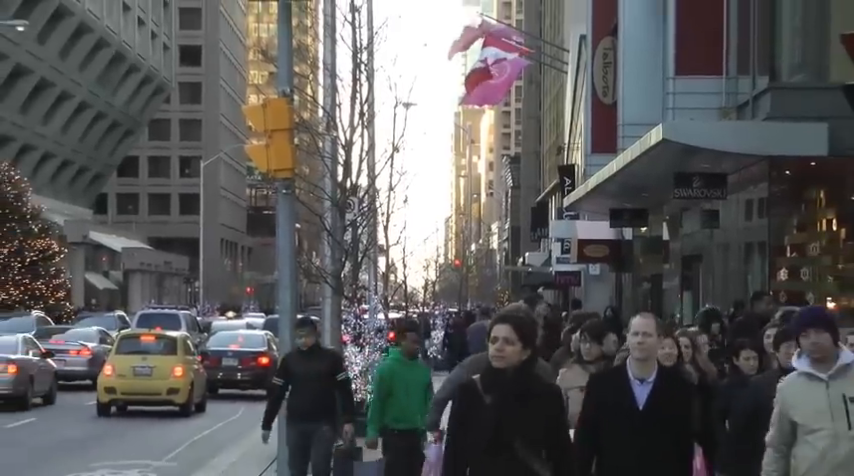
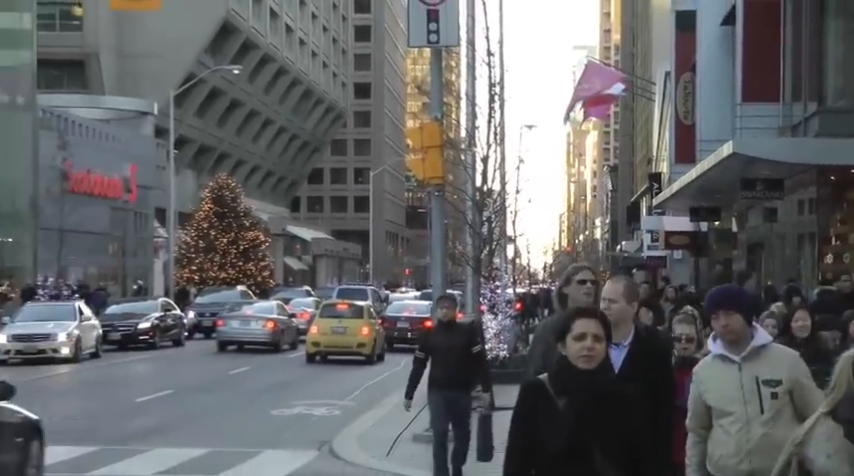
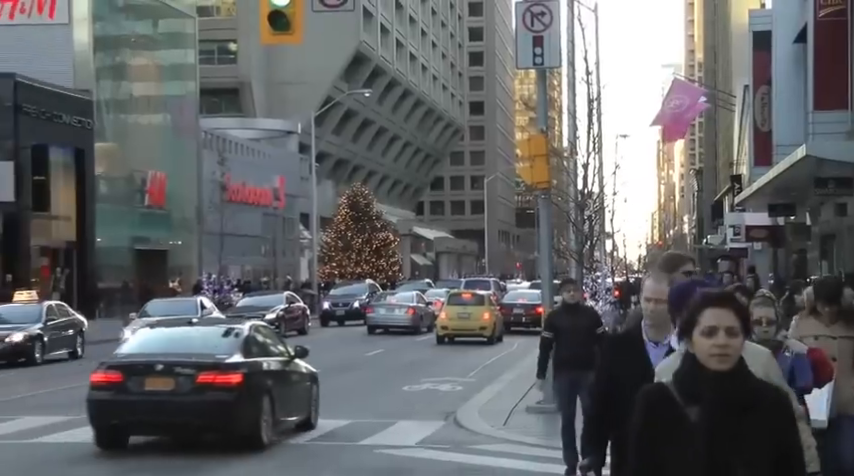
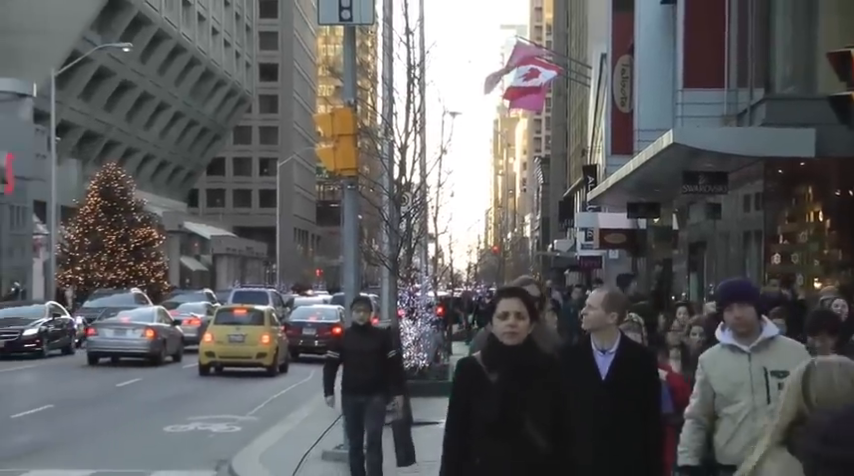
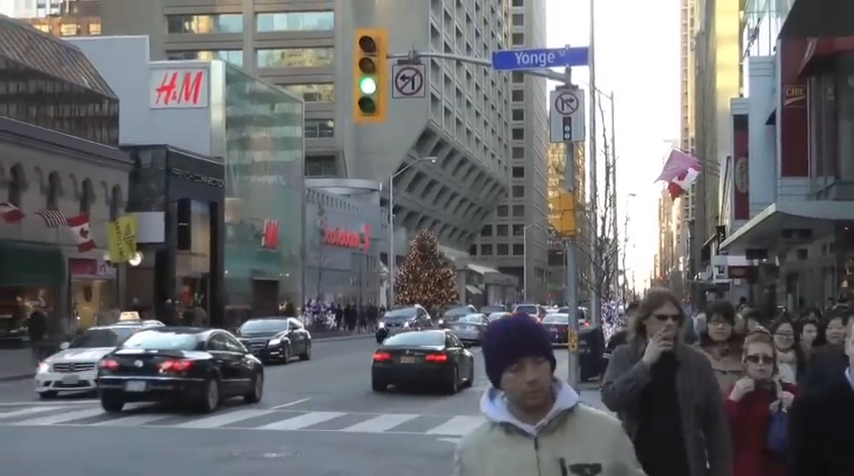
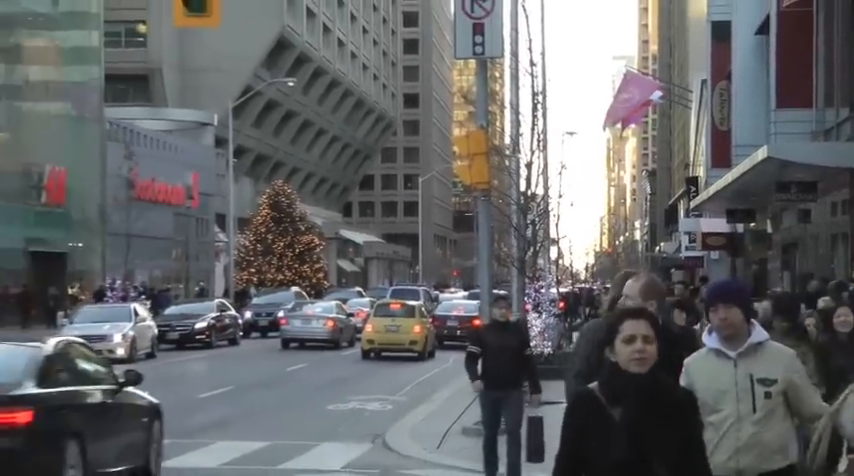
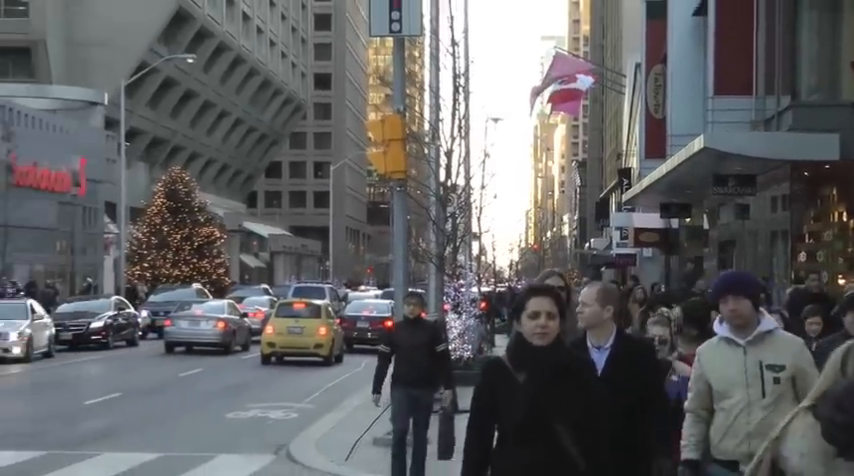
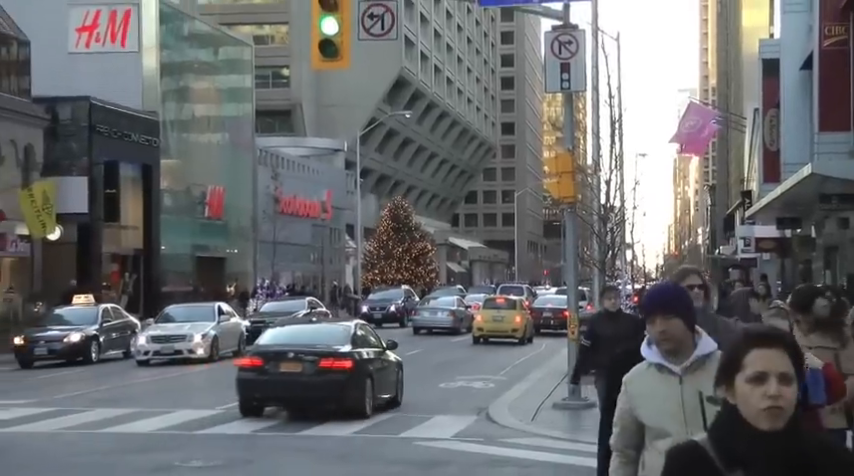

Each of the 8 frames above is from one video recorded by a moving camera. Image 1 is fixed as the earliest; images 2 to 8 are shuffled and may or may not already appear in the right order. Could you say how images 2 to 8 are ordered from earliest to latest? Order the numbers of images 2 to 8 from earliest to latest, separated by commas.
4, 7, 2, 6, 3, 8, 5
